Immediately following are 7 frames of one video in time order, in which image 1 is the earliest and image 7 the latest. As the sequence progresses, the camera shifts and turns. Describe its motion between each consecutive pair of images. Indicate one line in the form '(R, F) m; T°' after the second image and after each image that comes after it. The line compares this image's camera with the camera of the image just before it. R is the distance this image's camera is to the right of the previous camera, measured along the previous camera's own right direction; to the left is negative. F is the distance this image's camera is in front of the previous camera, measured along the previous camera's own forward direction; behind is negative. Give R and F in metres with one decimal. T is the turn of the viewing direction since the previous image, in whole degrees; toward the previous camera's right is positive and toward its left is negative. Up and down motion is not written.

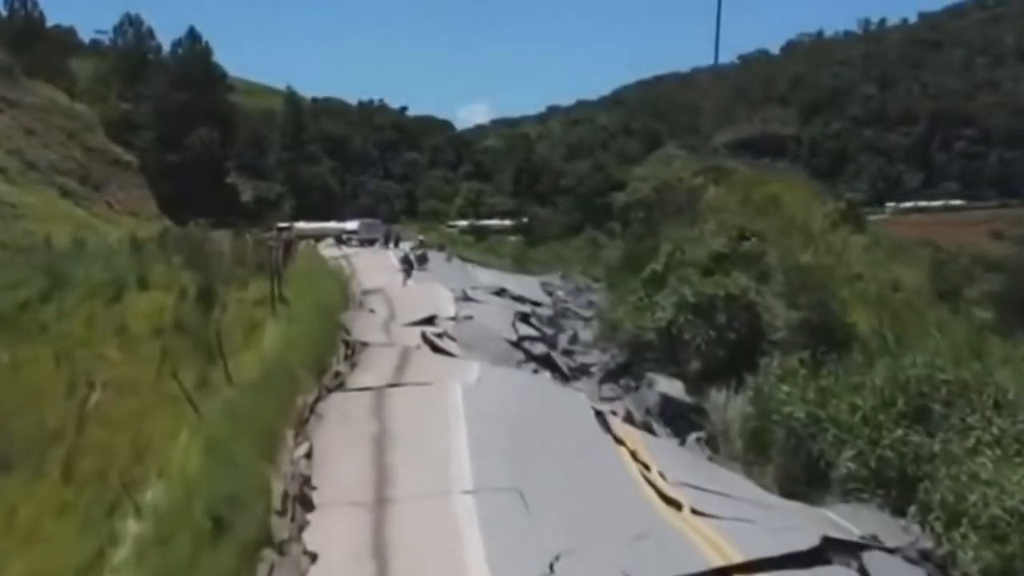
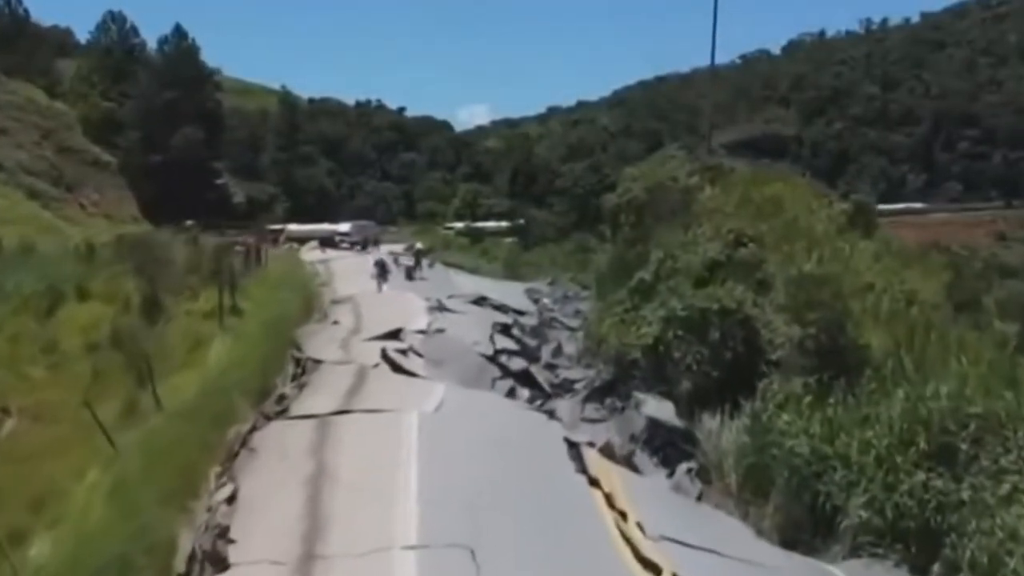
(+0.3, +2.0) m; 0°
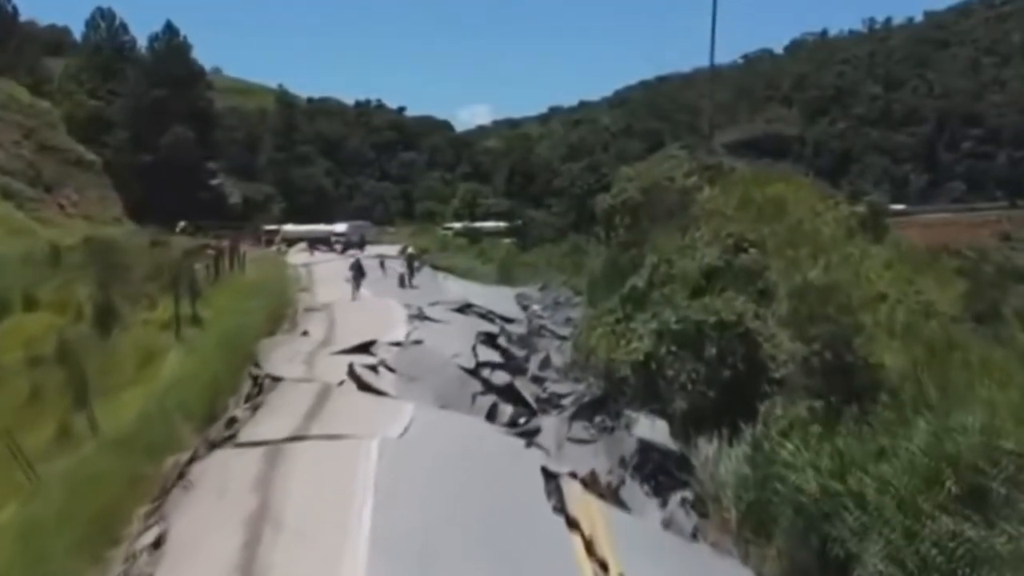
(+0.2, +1.5) m; 0°
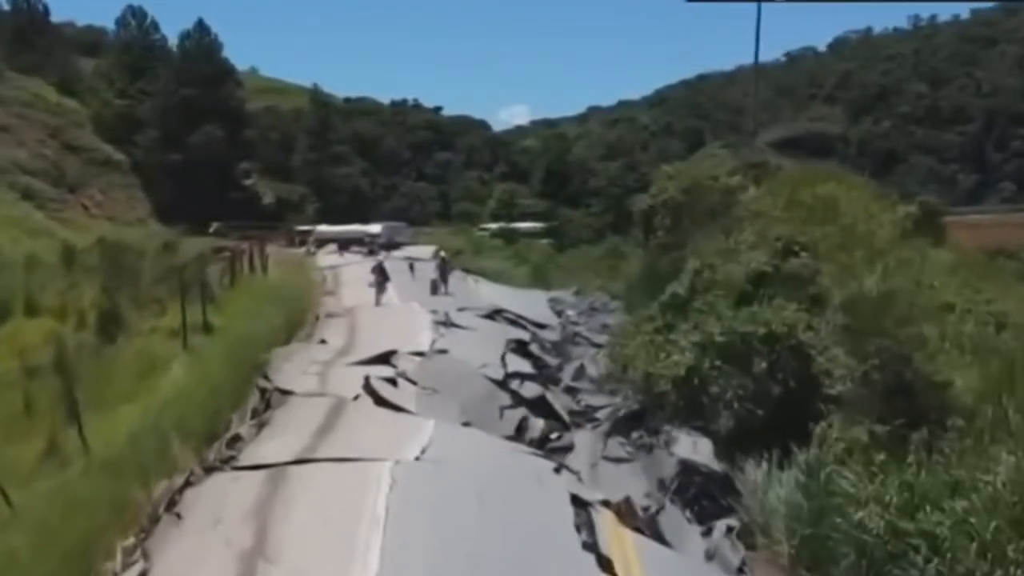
(+0.1, +1.3) m; -1°
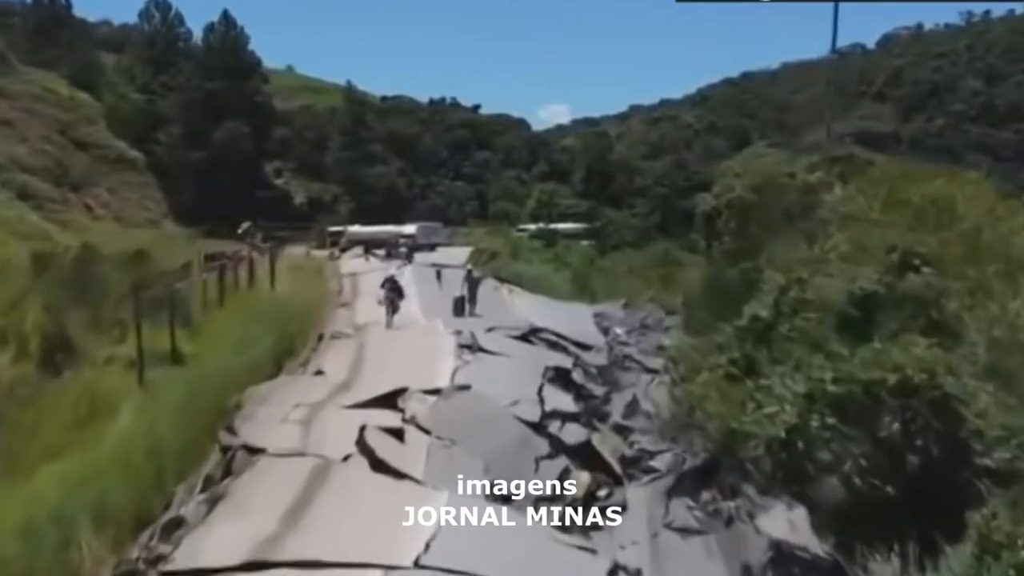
(0.0, +3.5) m; -1°
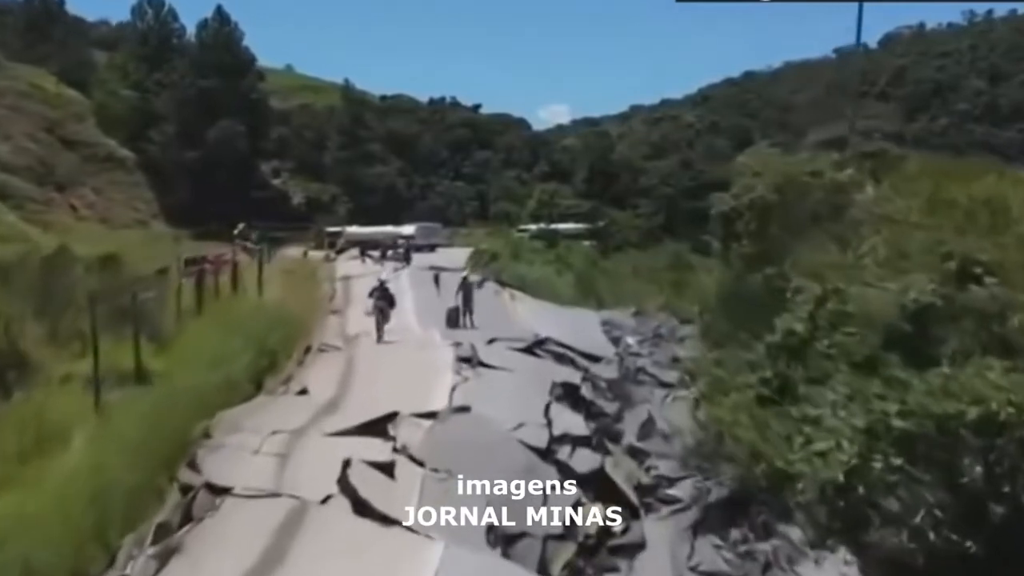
(0.0, +1.5) m; 0°
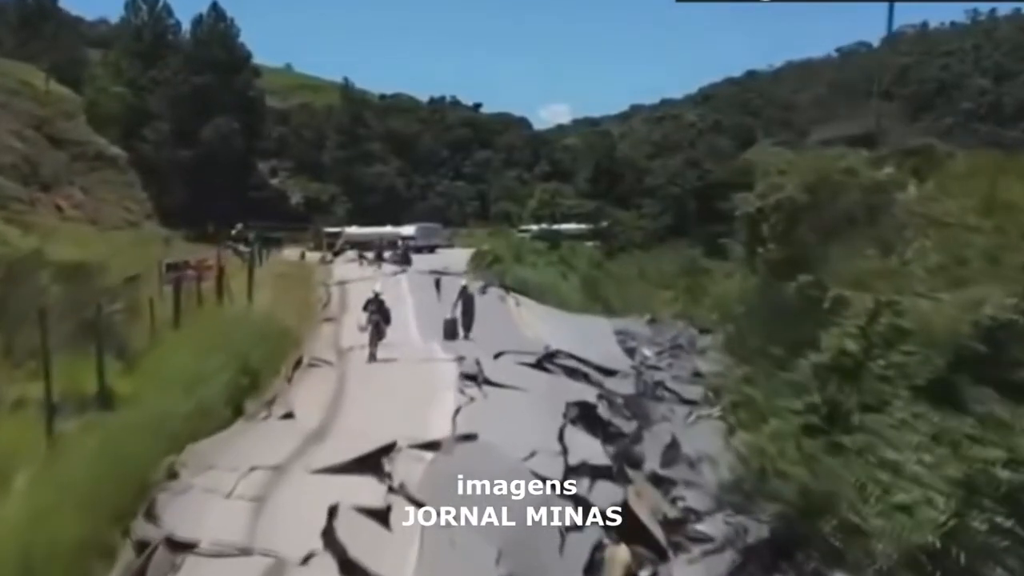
(-0.1, +1.5) m; 0°
